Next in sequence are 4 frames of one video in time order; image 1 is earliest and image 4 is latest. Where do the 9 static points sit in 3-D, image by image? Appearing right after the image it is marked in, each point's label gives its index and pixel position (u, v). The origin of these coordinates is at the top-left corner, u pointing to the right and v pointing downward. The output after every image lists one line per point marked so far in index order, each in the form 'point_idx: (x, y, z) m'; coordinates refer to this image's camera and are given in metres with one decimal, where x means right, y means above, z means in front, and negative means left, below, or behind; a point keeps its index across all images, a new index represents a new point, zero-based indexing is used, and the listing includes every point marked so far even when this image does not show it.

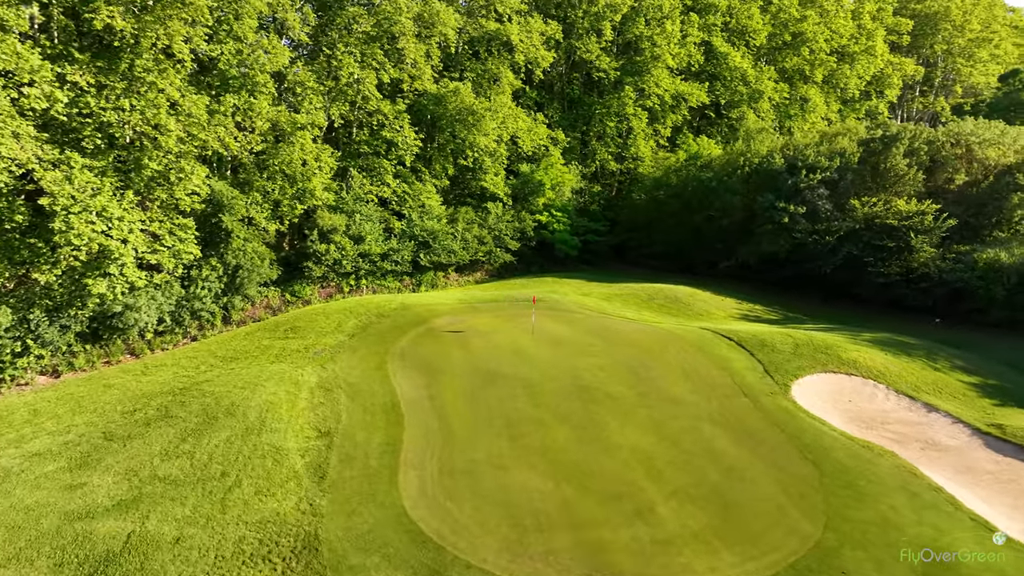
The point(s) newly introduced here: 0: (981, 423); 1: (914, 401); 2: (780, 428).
0: (+12.2, -3.5, +18.5) m
1: (+11.1, -3.2, +19.7) m
2: (+6.4, -3.4, +17.0) m
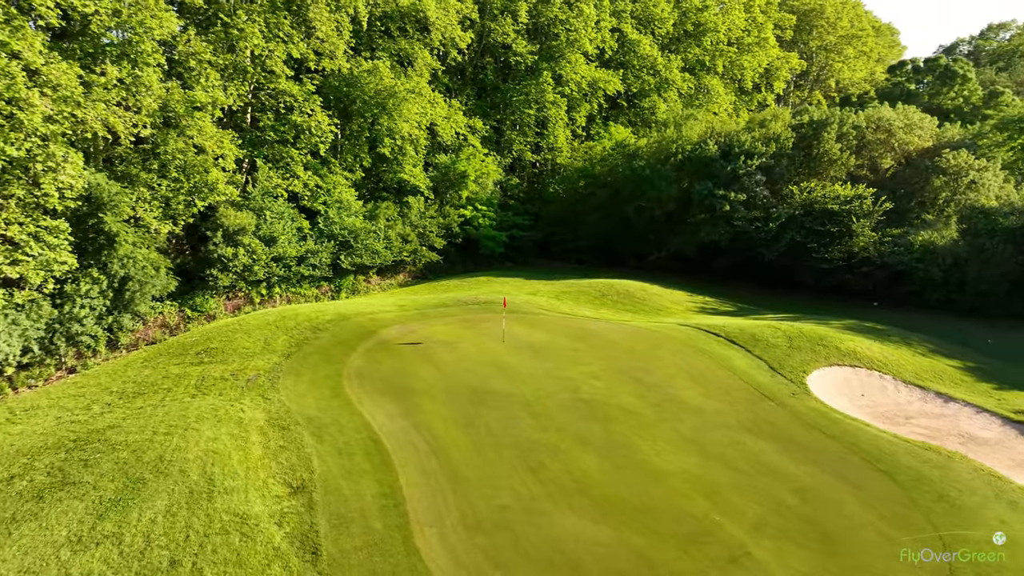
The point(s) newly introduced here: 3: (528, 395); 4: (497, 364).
0: (+12.1, -3.0, +17.6) m
1: (+10.8, -2.7, +18.6) m
2: (+6.7, -3.1, +15.1) m
3: (+0.4, -2.6, +17.0) m
4: (-0.3, -2.0, +18.8) m
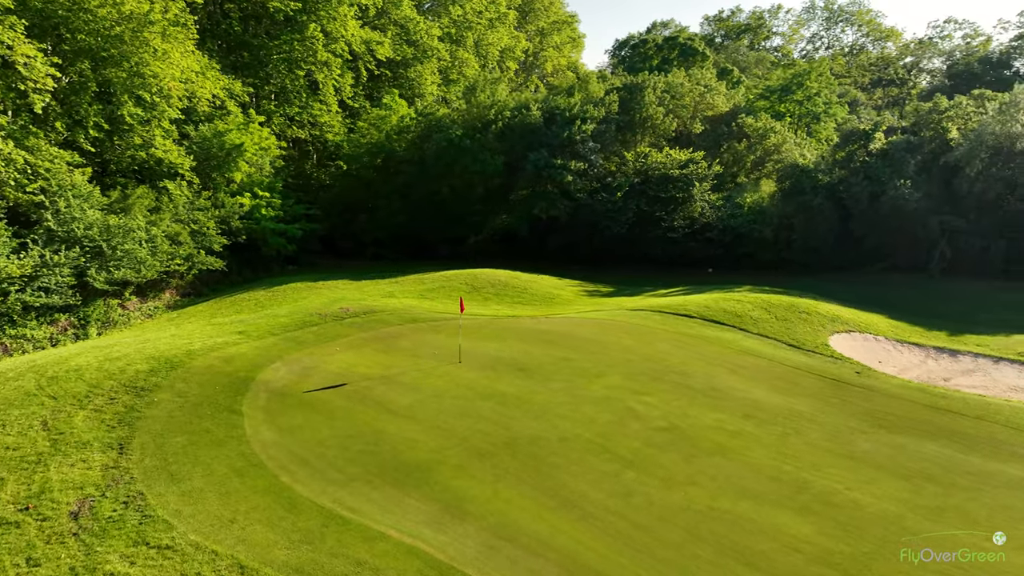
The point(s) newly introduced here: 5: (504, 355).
0: (+11.5, -1.6, +16.7) m
1: (+9.9, -1.4, +17.1) m
2: (+7.7, -2.2, +12.1) m
3: (+1.3, -2.3, +11.1) m
4: (-0.2, -1.9, +12.4) m
5: (-0.2, -1.4, +14.5) m
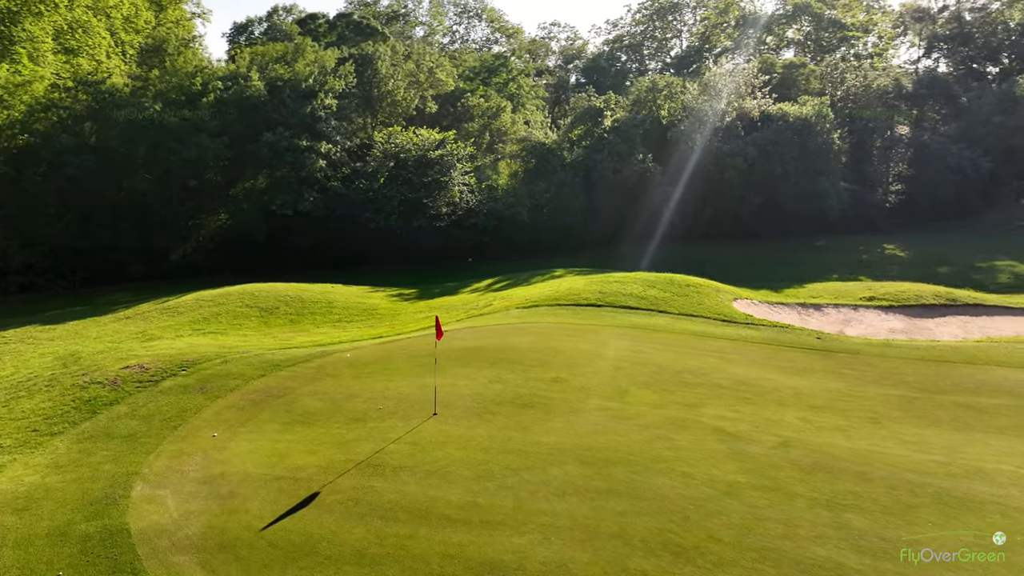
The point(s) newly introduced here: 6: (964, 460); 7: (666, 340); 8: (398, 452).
0: (+8.3, -0.4, +18.0) m
1: (+6.7, -0.4, +17.5) m
2: (+7.5, -1.2, +12.2) m
3: (+2.6, -2.1, +8.0) m
4: (+0.6, -1.9, +8.3) m
5: (-0.5, -1.5, +10.1) m
6: (+5.6, -2.1, +8.9) m
7: (+2.8, -0.9, +13.0) m
8: (-1.4, -1.9, +8.3) m
